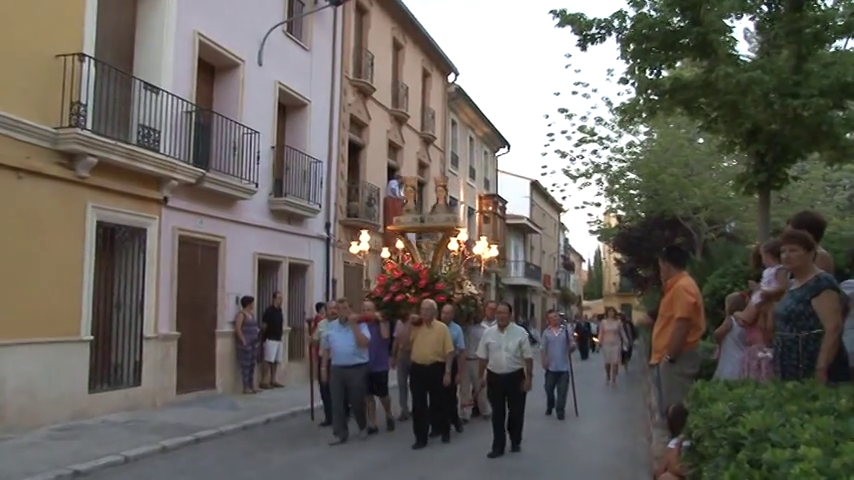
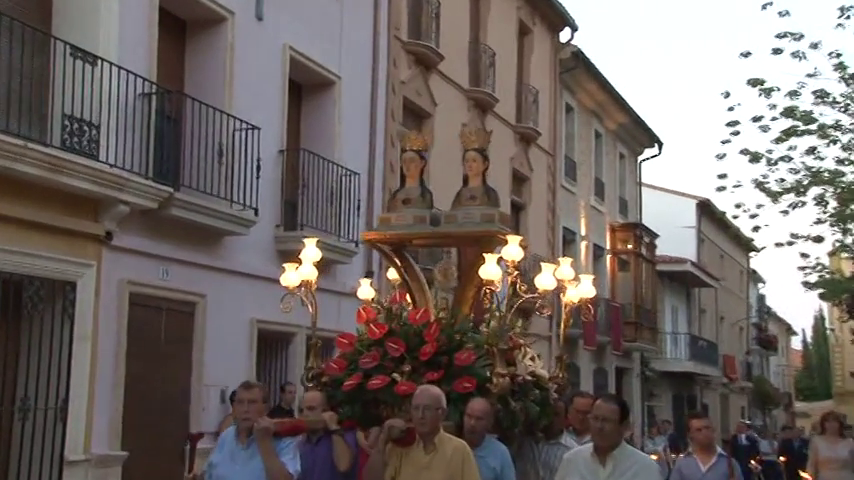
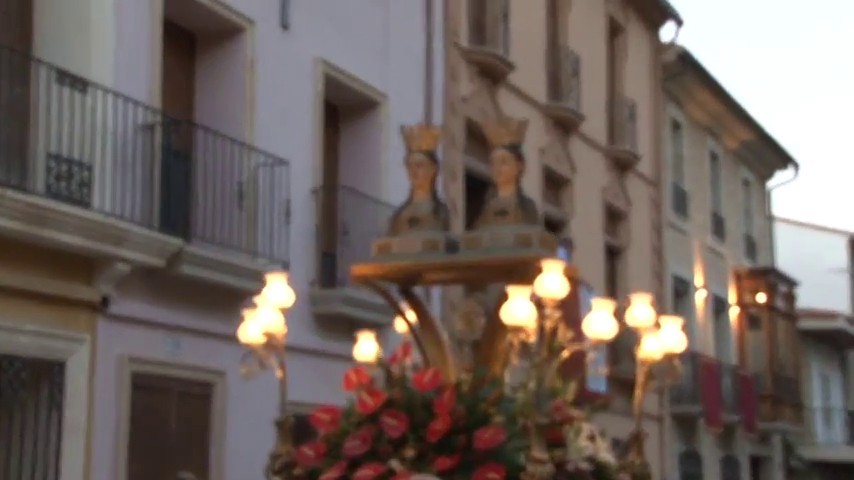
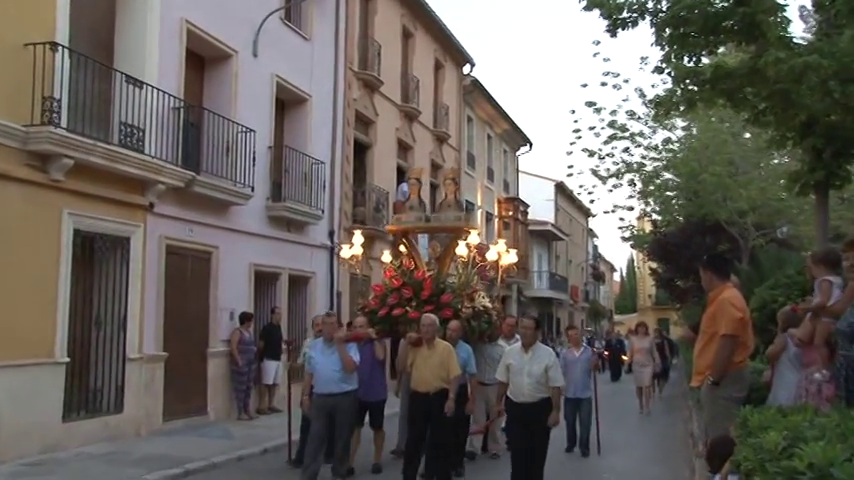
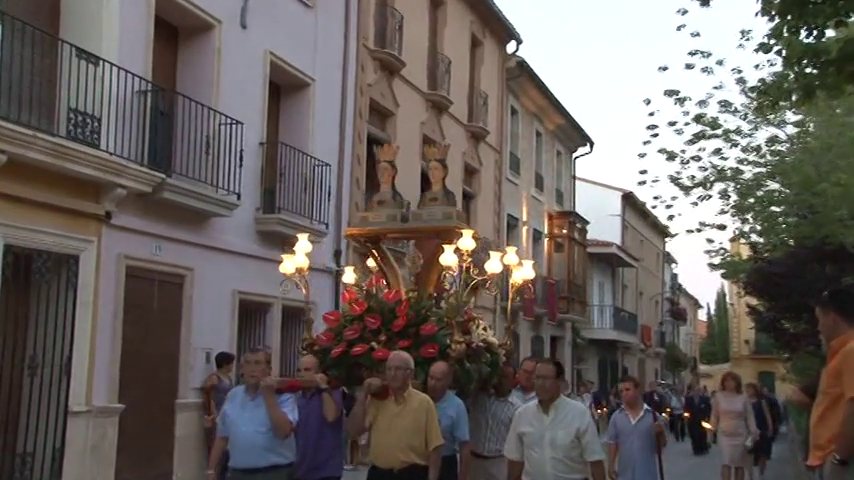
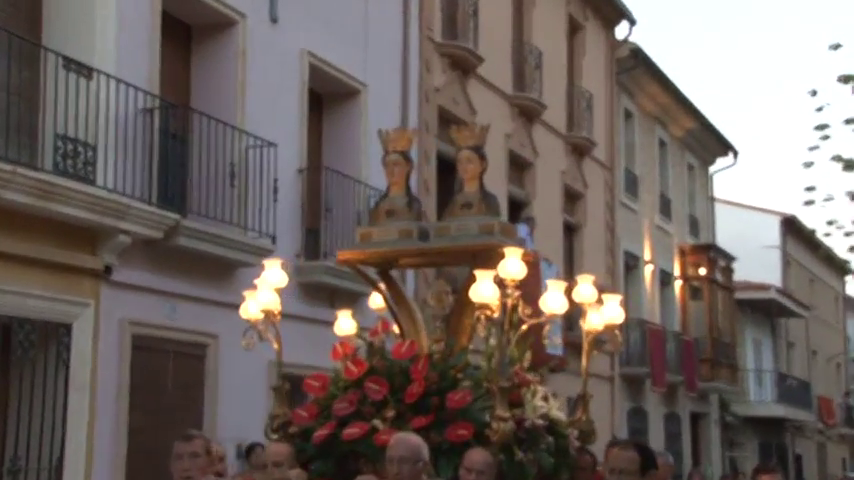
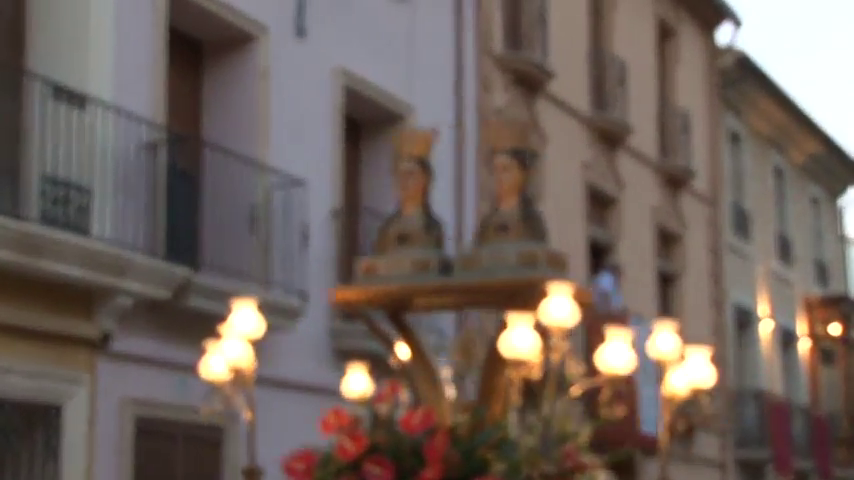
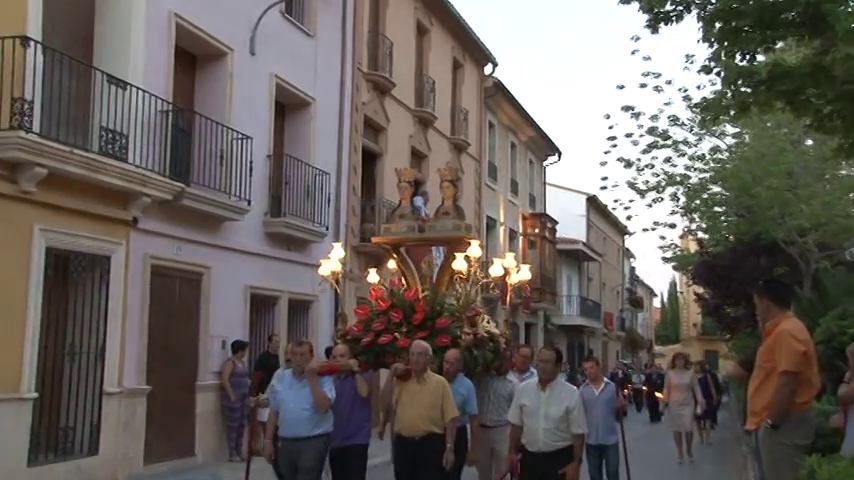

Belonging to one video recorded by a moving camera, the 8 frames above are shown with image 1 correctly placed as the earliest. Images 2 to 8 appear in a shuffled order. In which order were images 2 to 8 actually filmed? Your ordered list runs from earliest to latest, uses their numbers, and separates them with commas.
4, 8, 5, 2, 6, 3, 7
